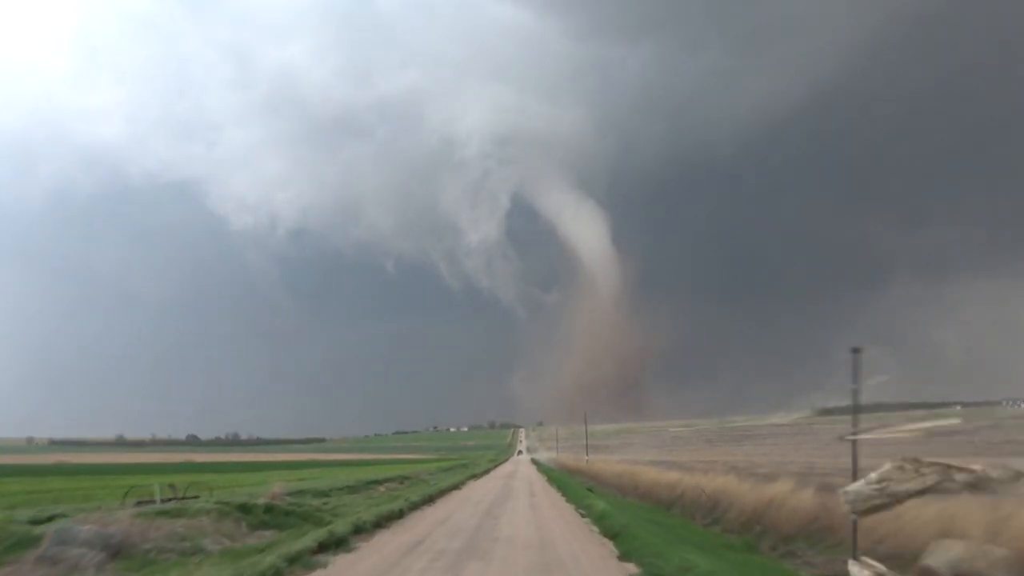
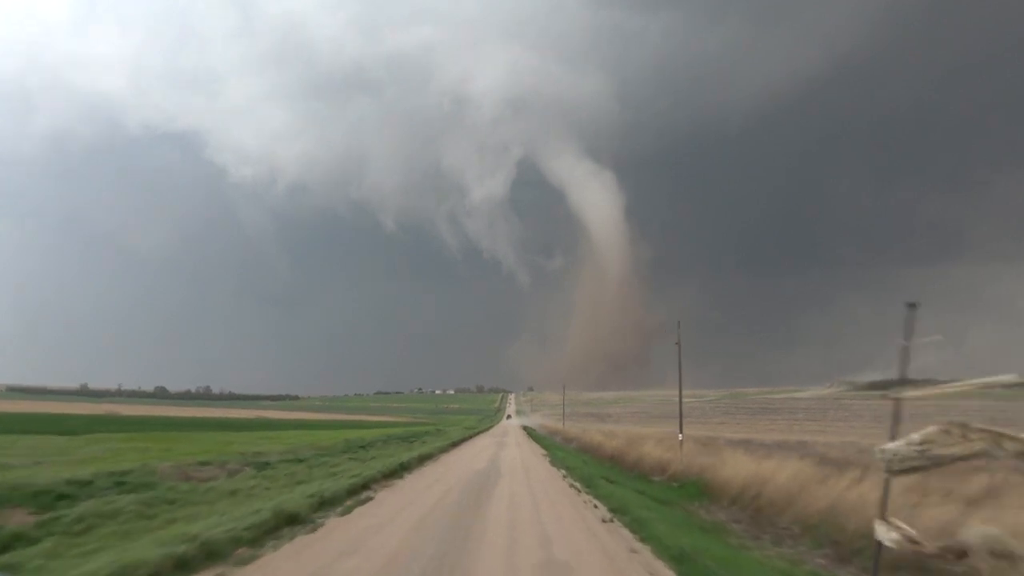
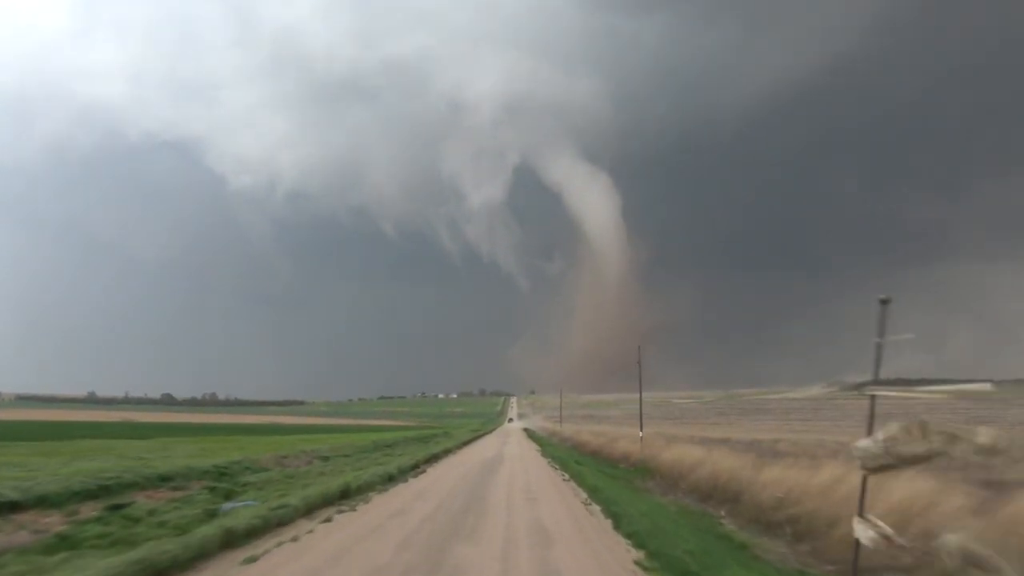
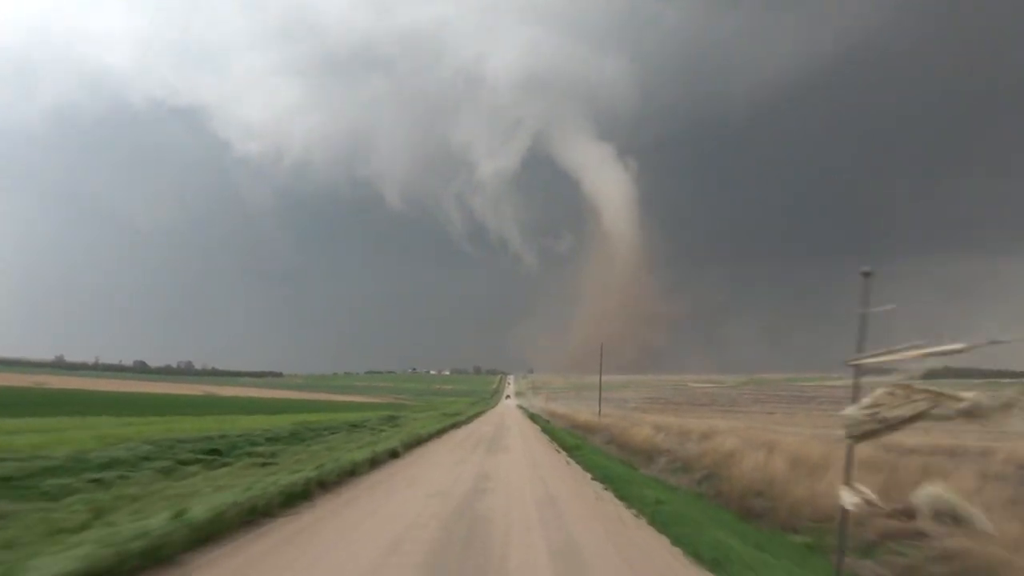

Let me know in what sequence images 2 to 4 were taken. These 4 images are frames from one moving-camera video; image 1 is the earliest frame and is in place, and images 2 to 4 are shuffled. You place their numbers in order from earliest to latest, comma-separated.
3, 2, 4
